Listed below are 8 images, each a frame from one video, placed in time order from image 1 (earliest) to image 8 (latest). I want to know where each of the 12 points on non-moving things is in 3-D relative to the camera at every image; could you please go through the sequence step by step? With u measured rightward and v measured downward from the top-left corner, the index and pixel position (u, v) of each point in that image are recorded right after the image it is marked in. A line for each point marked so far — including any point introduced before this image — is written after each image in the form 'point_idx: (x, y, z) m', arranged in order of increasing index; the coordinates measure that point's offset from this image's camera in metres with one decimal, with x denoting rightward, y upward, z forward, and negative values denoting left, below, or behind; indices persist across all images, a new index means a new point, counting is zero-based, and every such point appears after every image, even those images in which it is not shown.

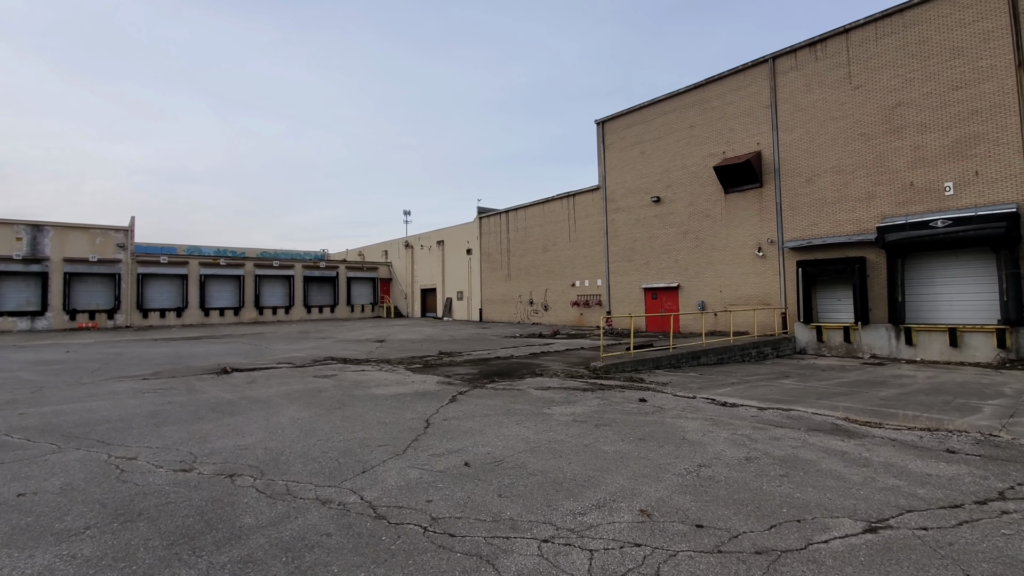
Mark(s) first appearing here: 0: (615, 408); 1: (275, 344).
0: (+1.3, -1.5, +6.3) m
1: (-8.3, -2.0, +17.3) m
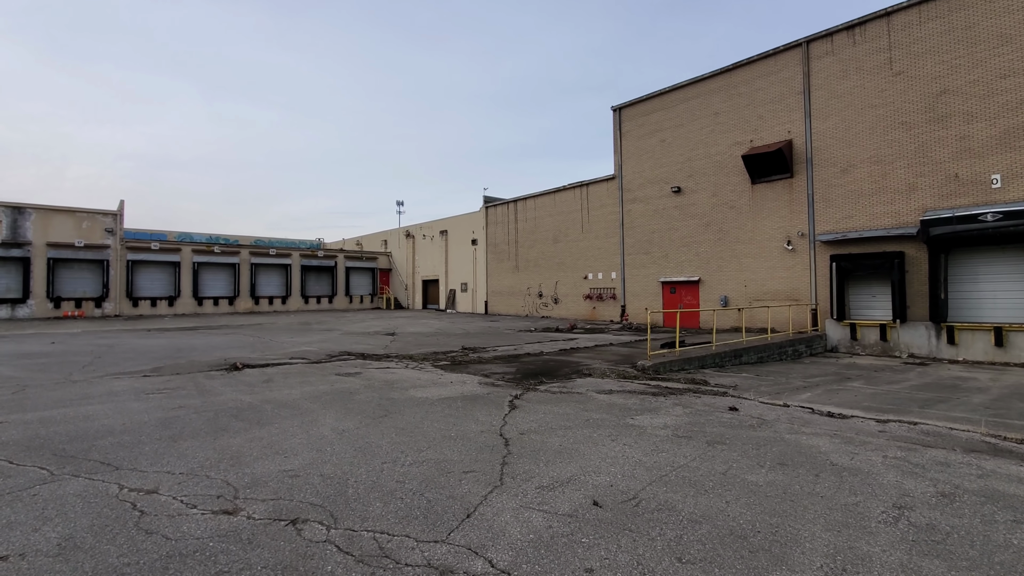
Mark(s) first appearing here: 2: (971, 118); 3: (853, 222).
0: (+2.2, -1.4, +5.4) m
1: (-7.6, -1.6, +16.3) m
2: (+13.0, +4.8, +14.0) m
3: (+11.1, +2.1, +16.1) m
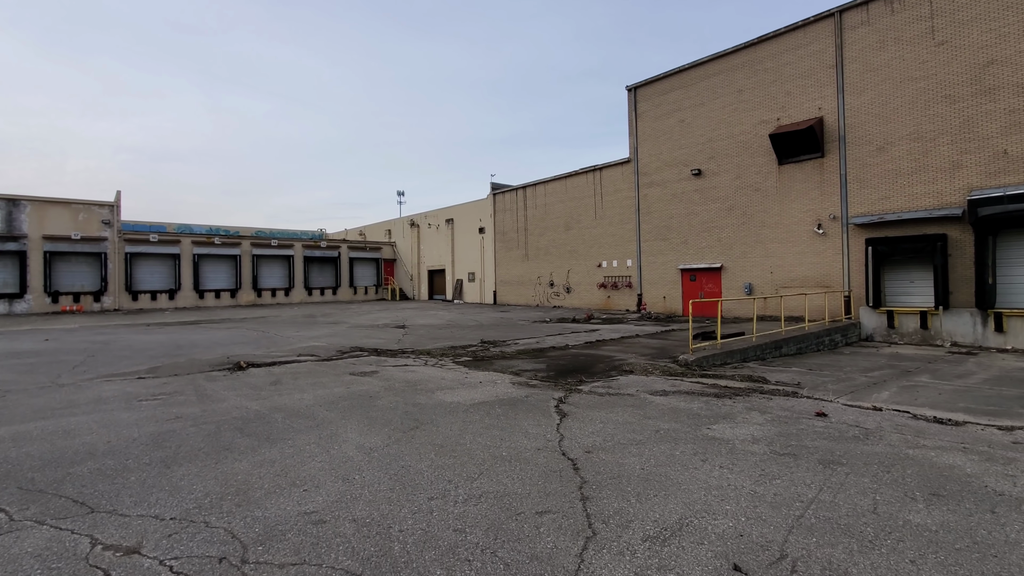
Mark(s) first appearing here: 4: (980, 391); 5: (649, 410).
0: (+2.7, -1.3, +4.6) m
1: (-7.1, -1.3, +15.5) m
2: (+13.5, +5.2, +13.0) m
3: (+11.6, +2.6, +15.2) m
4: (+6.6, -1.5, +7.0) m
5: (+1.4, -1.3, +5.2) m
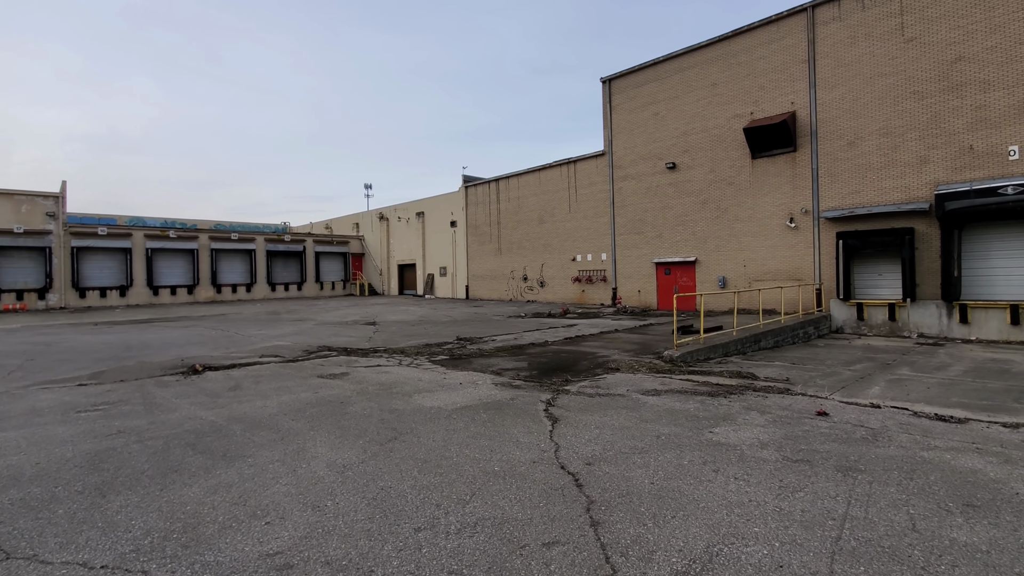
0: (+2.6, -1.2, +4.4) m
1: (-7.8, -1.2, +14.6) m
2: (+12.8, +5.4, +13.4) m
3: (+10.8, +2.8, +15.4) m
4: (+6.4, -1.4, +7.0) m
5: (+1.3, -1.2, +4.9) m
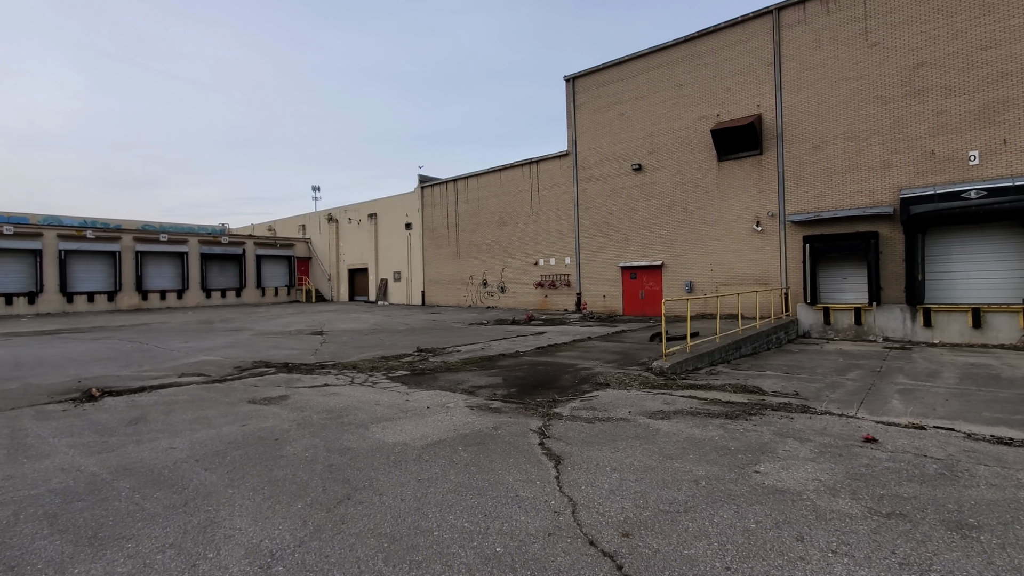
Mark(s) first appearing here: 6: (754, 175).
0: (+2.5, -1.3, +3.5) m
1: (-8.8, -1.4, +12.8) m
2: (+11.9, +5.3, +13.5) m
3: (+9.7, +2.7, +15.3) m
4: (+6.1, -1.4, +6.5) m
5: (+1.2, -1.3, +4.0) m
6: (+8.1, +3.8, +16.6) m
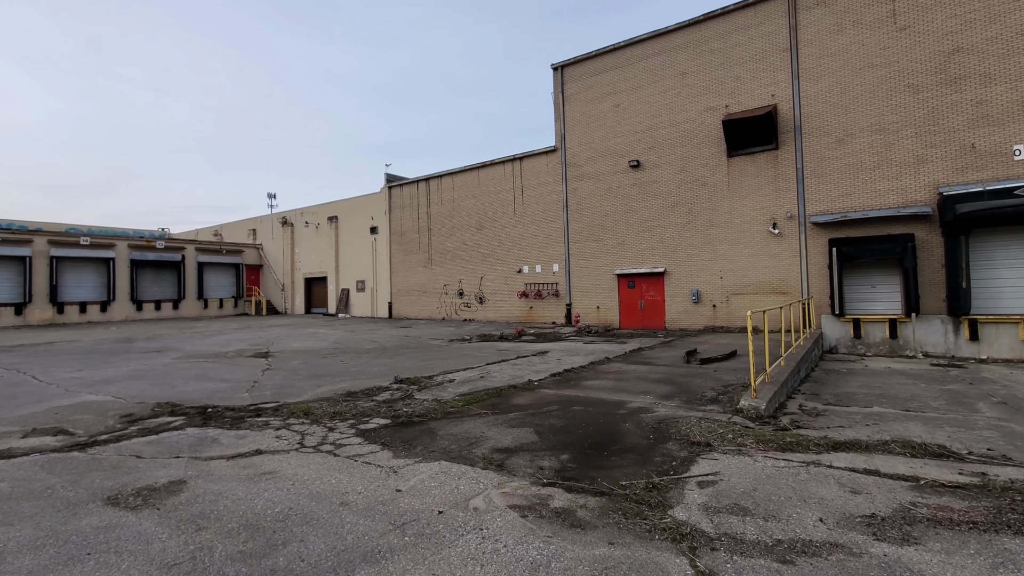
0: (+3.2, -1.2, +1.4) m
1: (-8.8, -1.6, +9.7) m
2: (+11.7, +5.1, +12.2) m
3: (+9.4, +2.4, +13.7) m
4: (+6.5, -1.5, +4.6) m
5: (+1.8, -1.3, +1.7) m
6: (+7.7, +3.5, +14.9) m
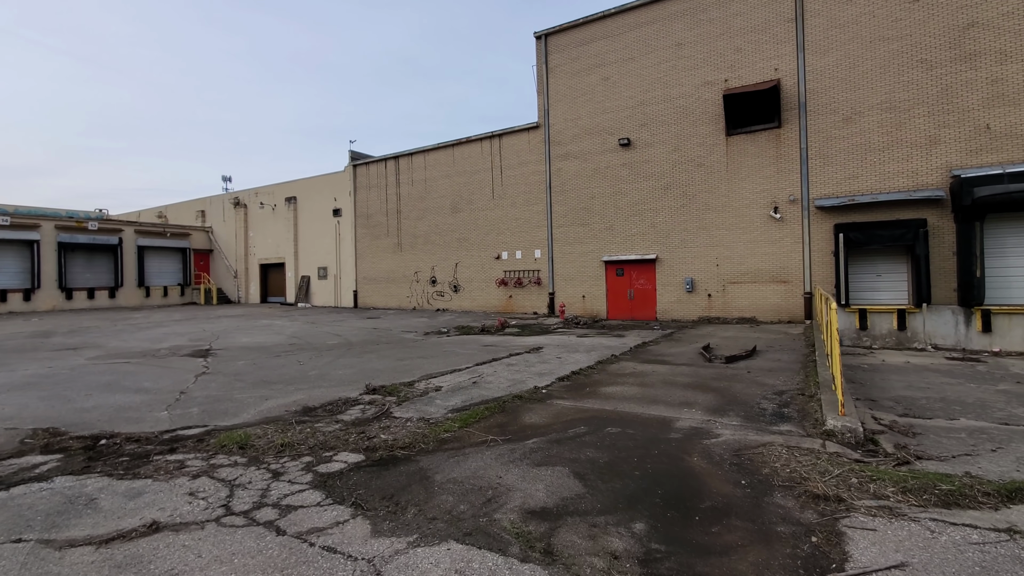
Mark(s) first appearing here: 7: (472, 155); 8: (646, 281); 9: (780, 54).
0: (+3.6, -1.2, +0.2) m
1: (-9.0, -1.3, +7.7) m
2: (+11.4, +5.4, +11.4) m
3: (+9.0, +2.7, +12.9) m
4: (+6.7, -1.4, +3.6) m
5: (+2.2, -1.2, +0.4) m
6: (+7.2, +3.8, +13.9) m
7: (-1.6, +5.2, +19.3) m
8: (+4.3, +0.2, +15.7) m
9: (+7.4, +6.5, +13.8) m
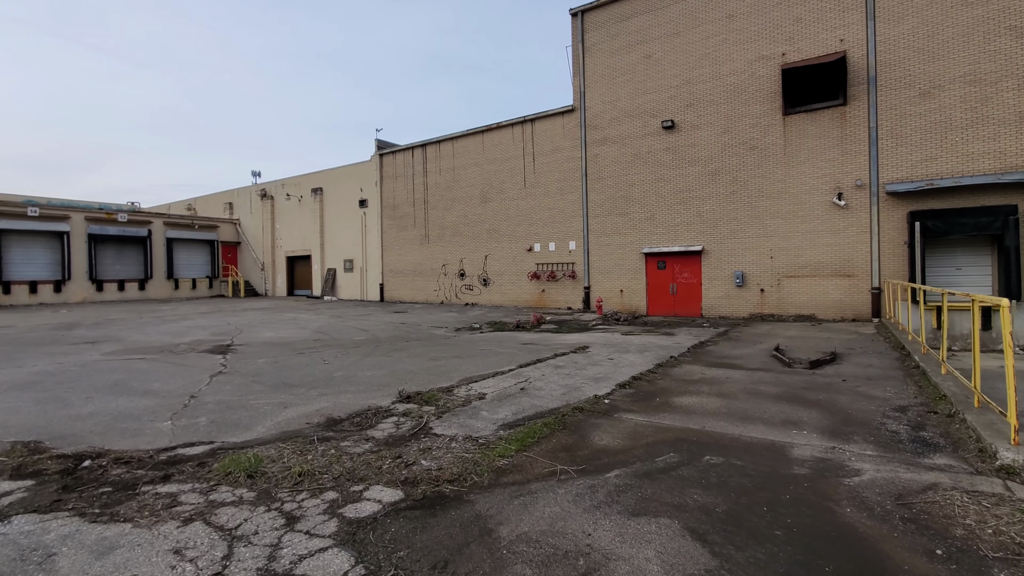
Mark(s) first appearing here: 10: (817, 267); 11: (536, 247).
0: (+3.9, -1.2, -0.9) m
1: (-8.3, -1.2, +7.3) m
2: (+12.3, +5.5, +9.9) m
3: (+9.9, +2.8, +11.5) m
4: (+7.1, -1.3, +2.5) m
5: (+2.5, -1.2, -0.5) m
6: (+8.2, +4.0, +12.6) m
7: (-0.4, +5.4, +18.4) m
8: (+5.3, +0.4, +14.6) m
9: (+8.4, +6.7, +12.5) m
10: (+7.9, +0.5, +12.8) m
11: (+0.8, +1.4, +17.6) m
